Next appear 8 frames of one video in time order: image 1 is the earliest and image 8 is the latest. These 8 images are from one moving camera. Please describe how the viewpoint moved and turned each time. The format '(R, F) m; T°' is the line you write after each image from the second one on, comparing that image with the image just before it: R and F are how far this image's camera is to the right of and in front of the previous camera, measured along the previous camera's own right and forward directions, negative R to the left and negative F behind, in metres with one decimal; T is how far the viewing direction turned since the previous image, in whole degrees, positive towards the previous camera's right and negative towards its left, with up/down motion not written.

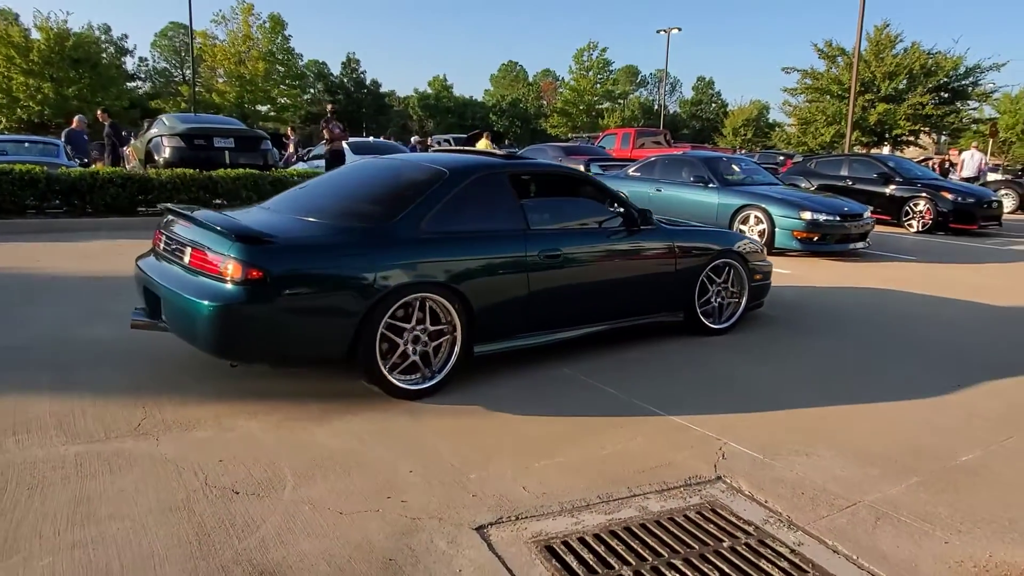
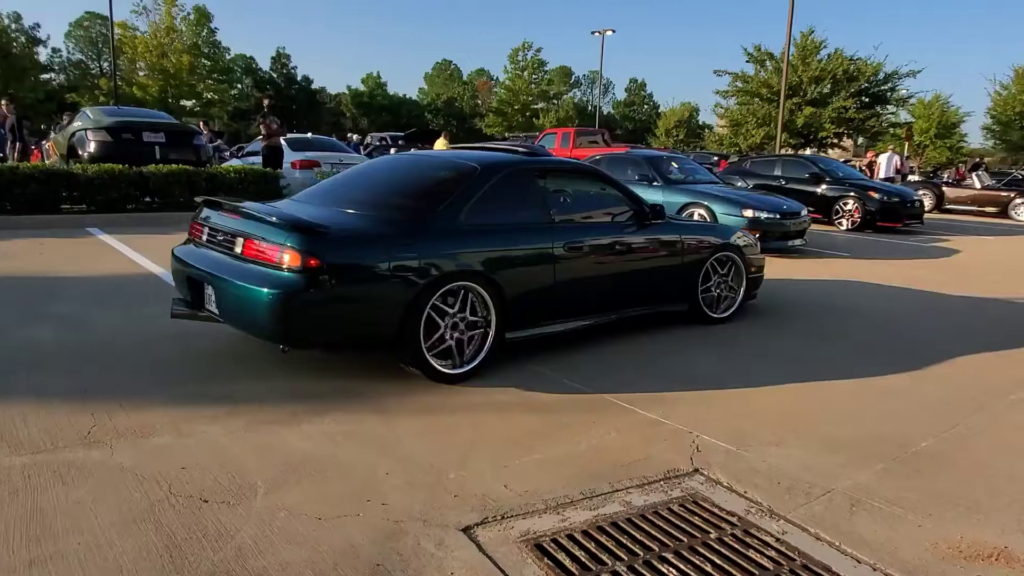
(-0.2, +0.1) m; +5°
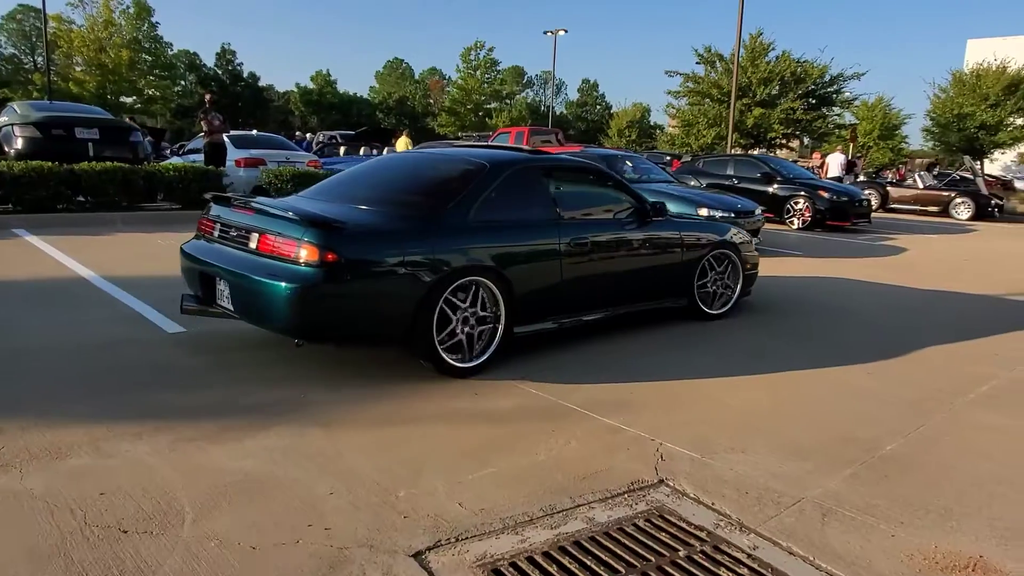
(0.0, +0.2) m; +4°
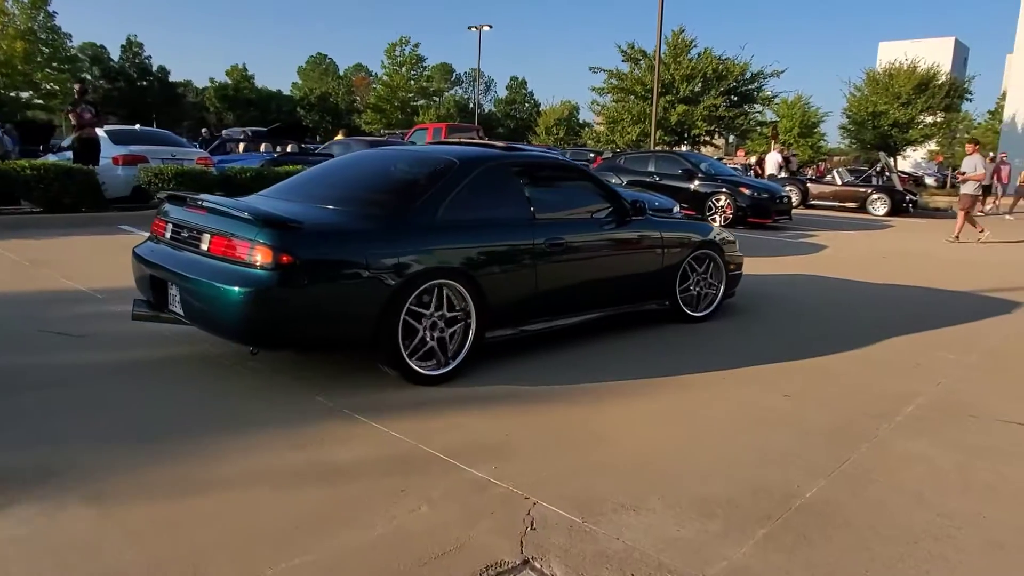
(+0.4, +0.7) m; +5°
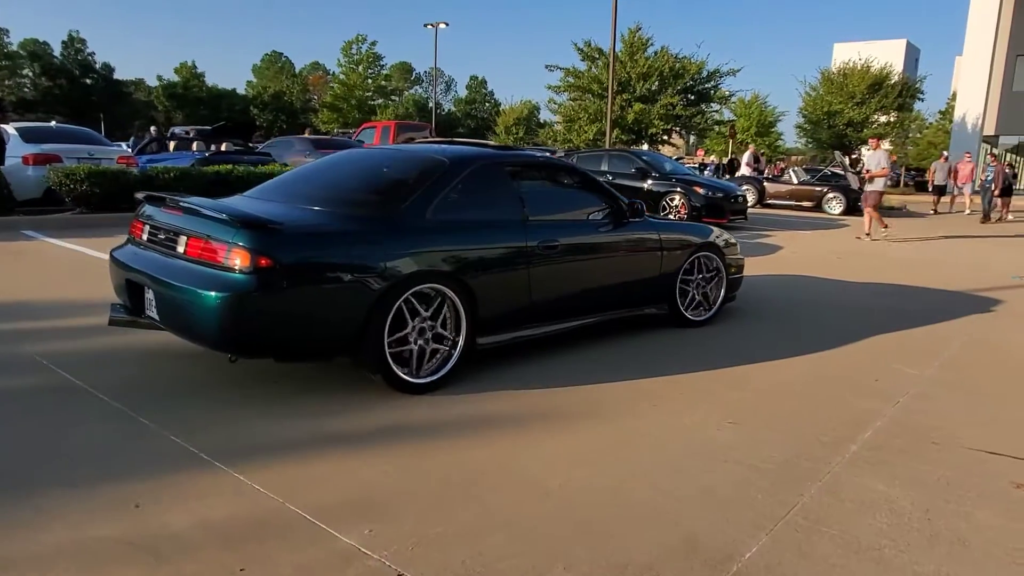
(+0.3, +0.6) m; +3°
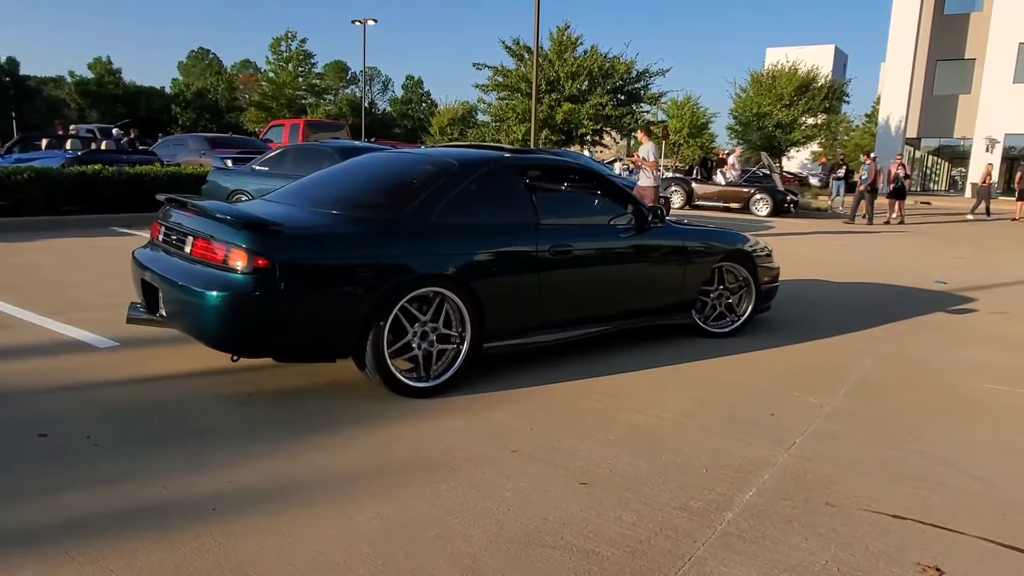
(+0.6, +0.8) m; +4°
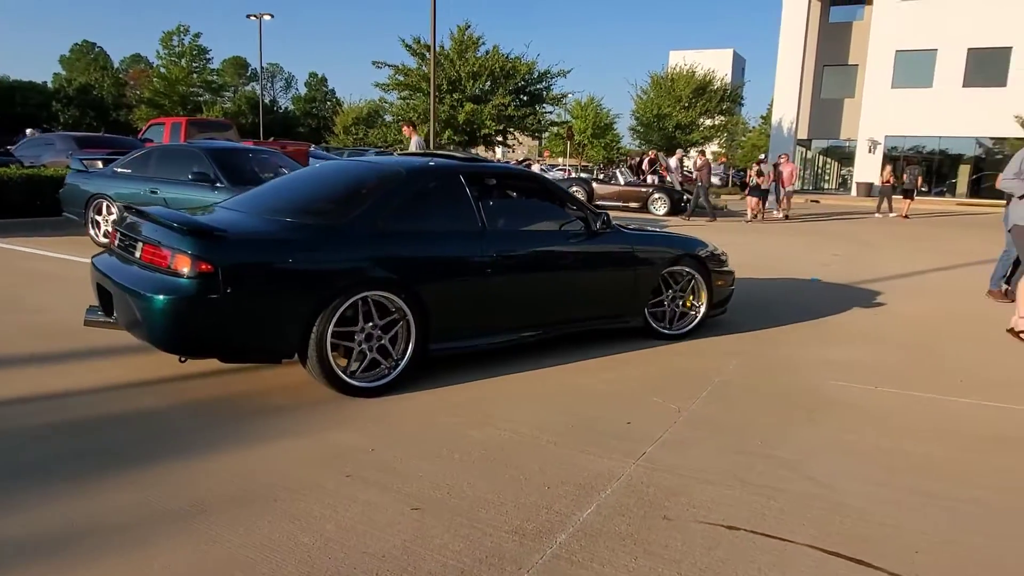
(+0.4, +0.2) m; +7°
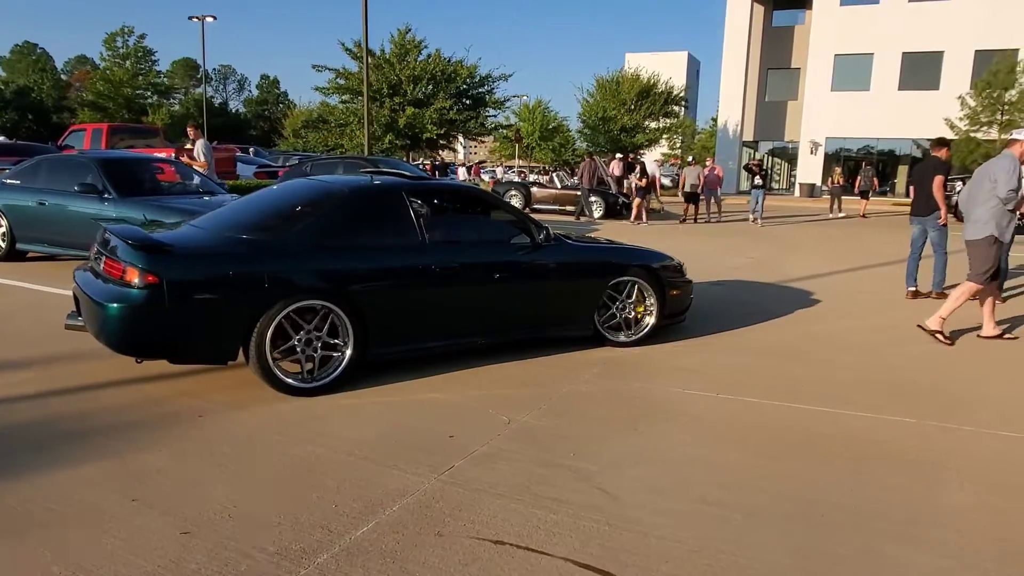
(+0.8, -0.1) m; +3°
